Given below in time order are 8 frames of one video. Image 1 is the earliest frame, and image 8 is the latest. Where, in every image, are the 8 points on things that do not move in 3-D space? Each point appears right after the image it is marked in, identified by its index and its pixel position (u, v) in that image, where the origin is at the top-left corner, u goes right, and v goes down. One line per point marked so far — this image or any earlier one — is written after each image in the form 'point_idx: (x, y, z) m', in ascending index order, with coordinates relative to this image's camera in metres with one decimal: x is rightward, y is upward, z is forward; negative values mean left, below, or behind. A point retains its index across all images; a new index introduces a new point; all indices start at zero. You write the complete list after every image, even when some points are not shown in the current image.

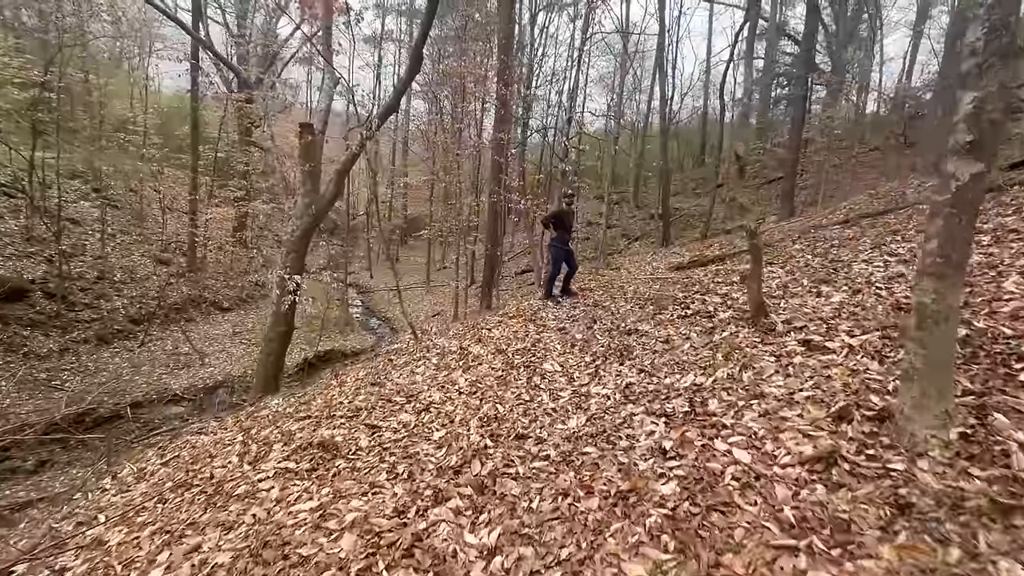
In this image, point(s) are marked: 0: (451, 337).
0: (-1.0, -0.8, +7.5) m
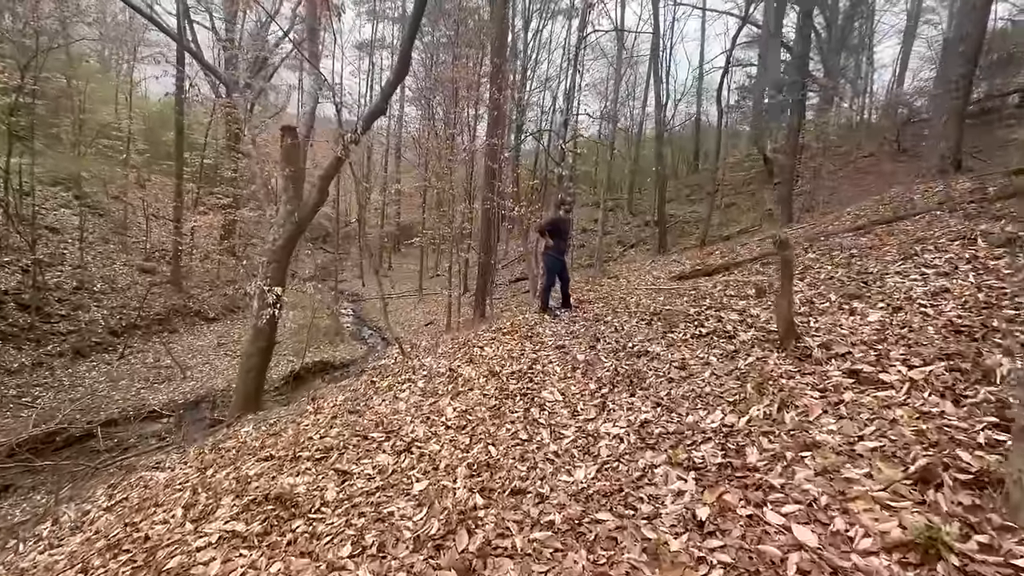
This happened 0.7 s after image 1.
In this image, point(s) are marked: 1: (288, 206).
0: (-1.1, -1.0, +6.9) m
1: (-5.0, +1.8, +10.5) m
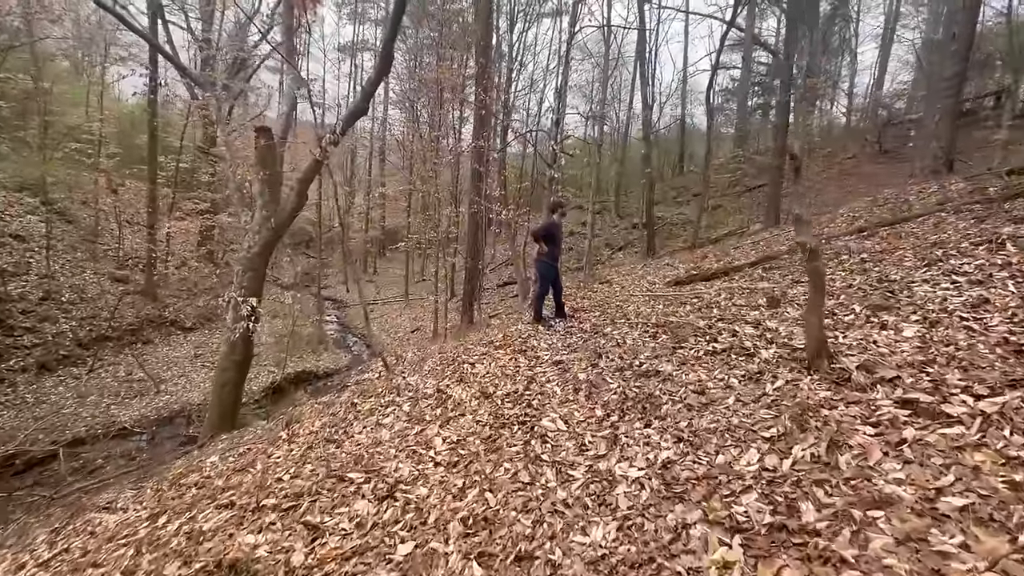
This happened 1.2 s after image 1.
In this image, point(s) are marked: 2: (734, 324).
0: (-1.1, -1.1, +6.4) m
1: (-5.3, +1.6, +9.9) m
2: (+2.3, -0.4, +4.8) m
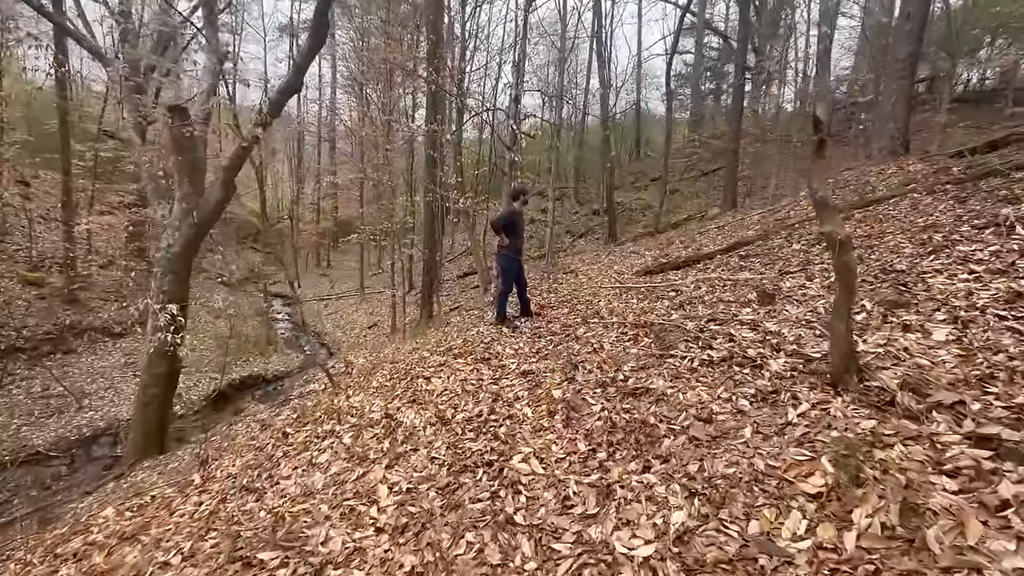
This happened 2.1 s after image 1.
0: (-1.6, -1.2, +5.5) m
1: (-6.1, +1.5, +8.6) m
2: (+1.9, -0.3, +4.2) m
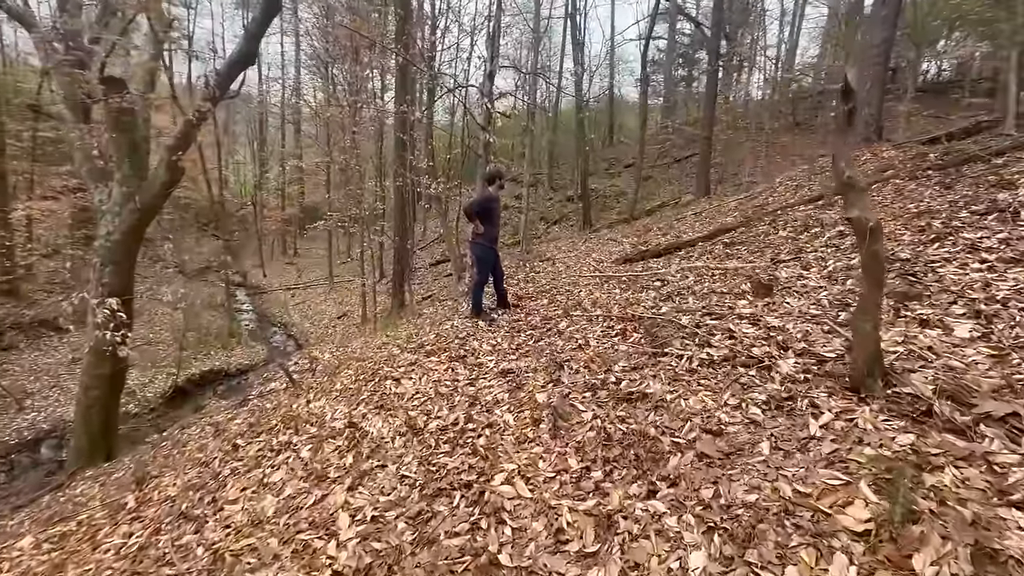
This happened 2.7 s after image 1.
0: (-1.8, -1.1, +5.0) m
1: (-6.5, +1.7, +7.8) m
2: (+1.8, -0.3, +3.9) m
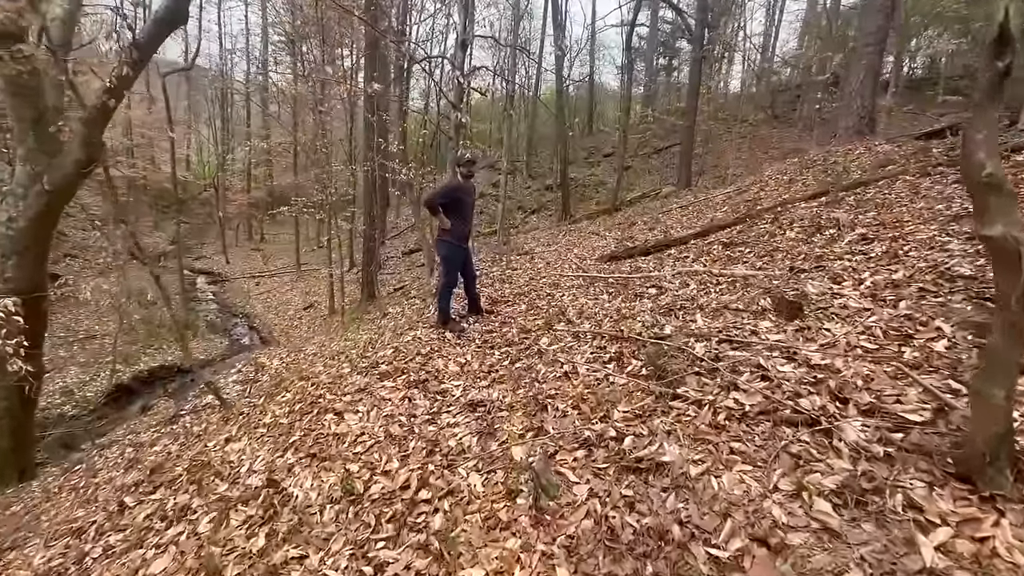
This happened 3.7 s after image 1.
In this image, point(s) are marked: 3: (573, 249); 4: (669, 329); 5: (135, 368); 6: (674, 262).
0: (-2.1, -1.2, +4.0) m
1: (-6.8, +1.7, +6.5) m
2: (+1.6, -0.4, +3.1) m
3: (+1.4, +0.9, +10.6) m
4: (+1.3, -0.3, +3.9) m
5: (-12.0, -2.5, +14.8) m
6: (+2.3, +0.4, +6.5) m
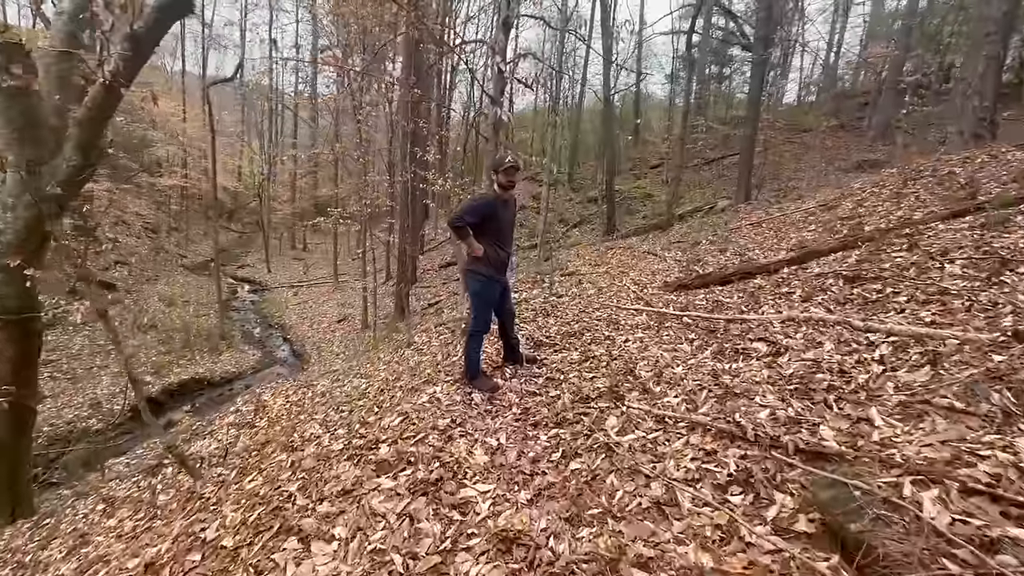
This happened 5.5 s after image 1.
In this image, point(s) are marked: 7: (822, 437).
0: (-1.8, -1.5, +2.8) m
1: (-6.3, +1.4, +5.7) m
2: (+1.8, -0.8, +1.6) m
3: (+2.3, +0.3, +9.1) m
4: (+1.6, -0.7, +2.4) m
5: (-10.8, -2.9, +14.2) m
6: (+2.8, -0.1, +4.9) m
7: (+1.6, -0.7, +2.4) m
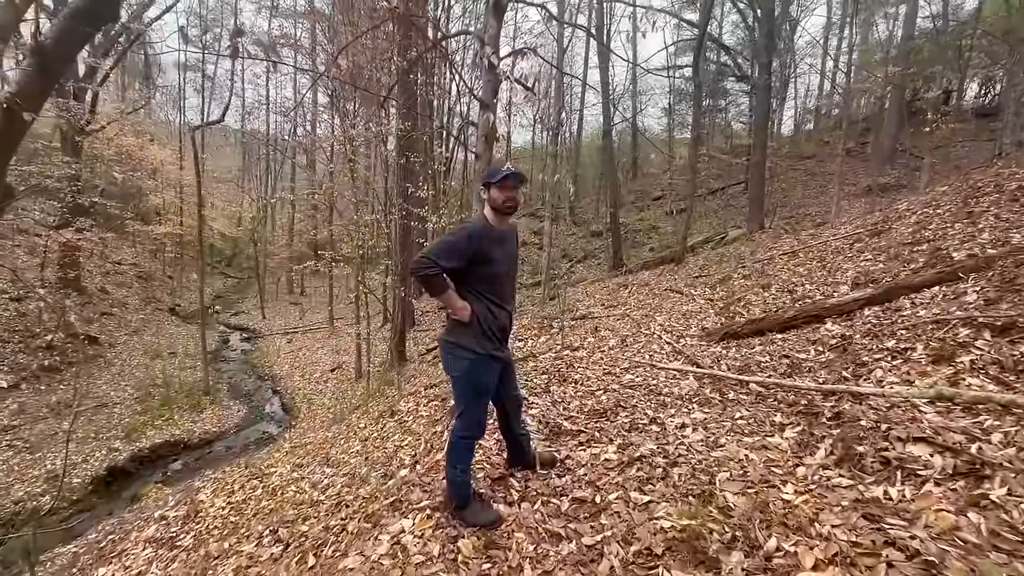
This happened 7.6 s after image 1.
0: (-1.7, -1.9, +1.2) m
1: (-6.3, +0.6, +4.4) m
2: (+1.8, -1.0, +0.1) m
3: (+2.3, -0.5, +7.7) m
4: (+1.6, -1.0, +0.9) m
5: (-10.6, -4.5, +12.6) m
6: (+2.8, -0.5, +3.5) m
7: (+1.6, -1.0, +0.9) m
